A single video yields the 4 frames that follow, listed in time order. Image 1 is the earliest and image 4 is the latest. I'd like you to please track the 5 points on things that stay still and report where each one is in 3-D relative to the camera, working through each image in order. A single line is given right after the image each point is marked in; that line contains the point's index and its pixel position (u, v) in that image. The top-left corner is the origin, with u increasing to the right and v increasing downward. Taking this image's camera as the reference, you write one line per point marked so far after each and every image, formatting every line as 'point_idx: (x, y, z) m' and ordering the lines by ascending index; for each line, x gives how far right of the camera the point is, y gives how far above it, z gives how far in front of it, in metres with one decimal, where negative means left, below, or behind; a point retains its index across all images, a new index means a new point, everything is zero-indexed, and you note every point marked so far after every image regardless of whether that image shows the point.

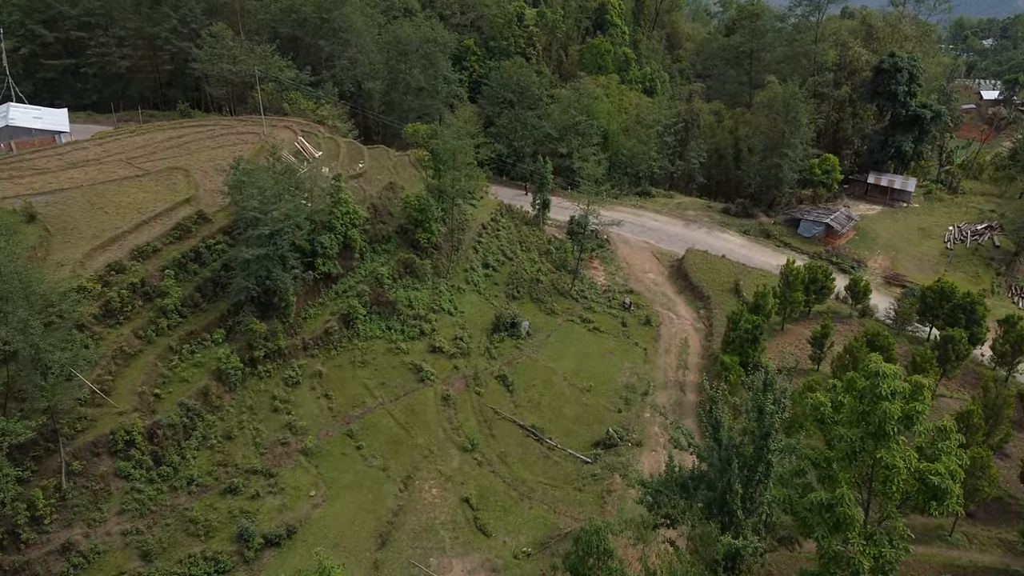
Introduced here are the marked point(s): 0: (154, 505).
0: (-8.3, -5.1, +19.0) m
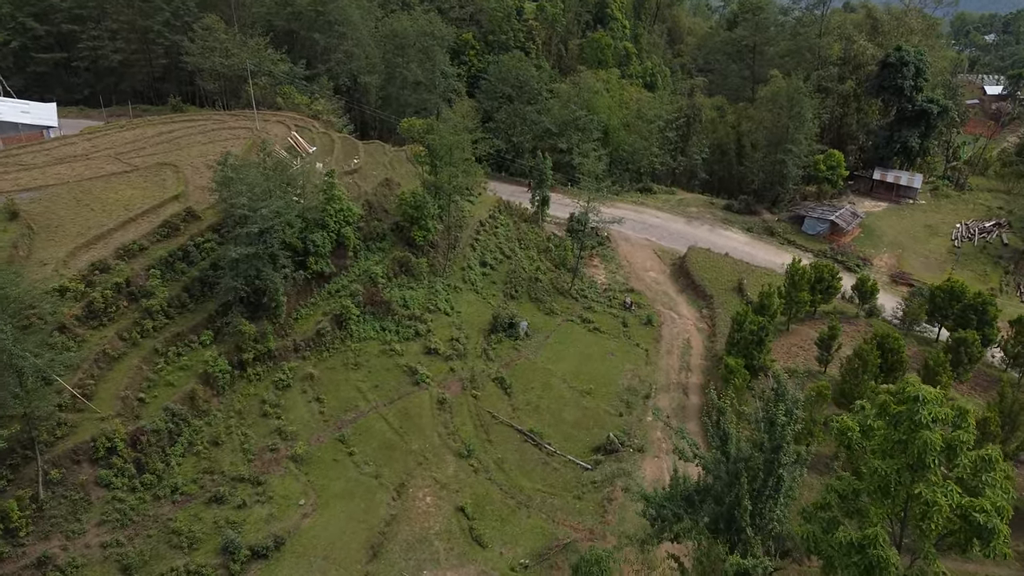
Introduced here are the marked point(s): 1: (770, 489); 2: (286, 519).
0: (-8.4, -5.1, +18.3) m
1: (+4.1, -3.2, +12.8) m
2: (-5.3, -5.4, +19.0) m
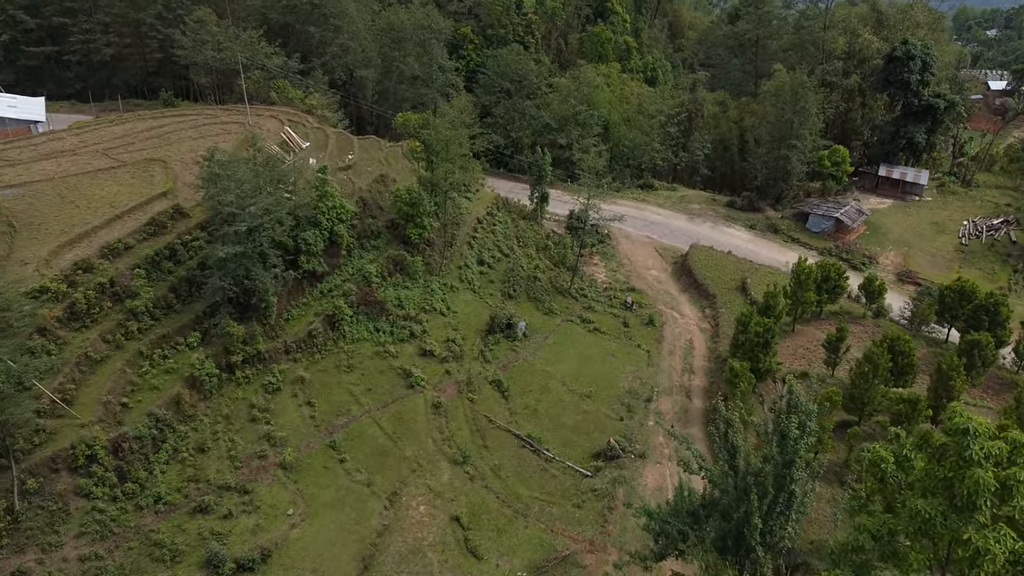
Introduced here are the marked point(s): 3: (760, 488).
0: (-8.5, -5.1, +17.5) m
1: (+4.0, -3.2, +12.1) m
2: (-5.4, -5.4, +18.3) m
3: (+3.7, -3.0, +12.2) m
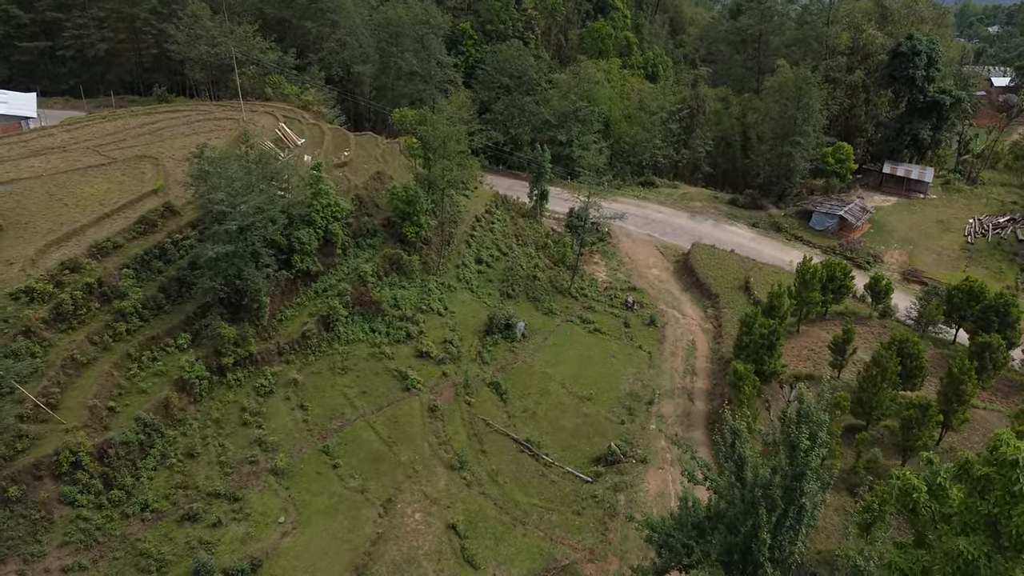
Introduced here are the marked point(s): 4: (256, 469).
0: (-8.5, -5.2, +17.0) m
1: (+4.0, -3.3, +11.5) m
2: (-5.4, -5.5, +17.7) m
3: (+3.7, -3.0, +11.6) m
4: (-6.1, -4.3, +19.6) m
